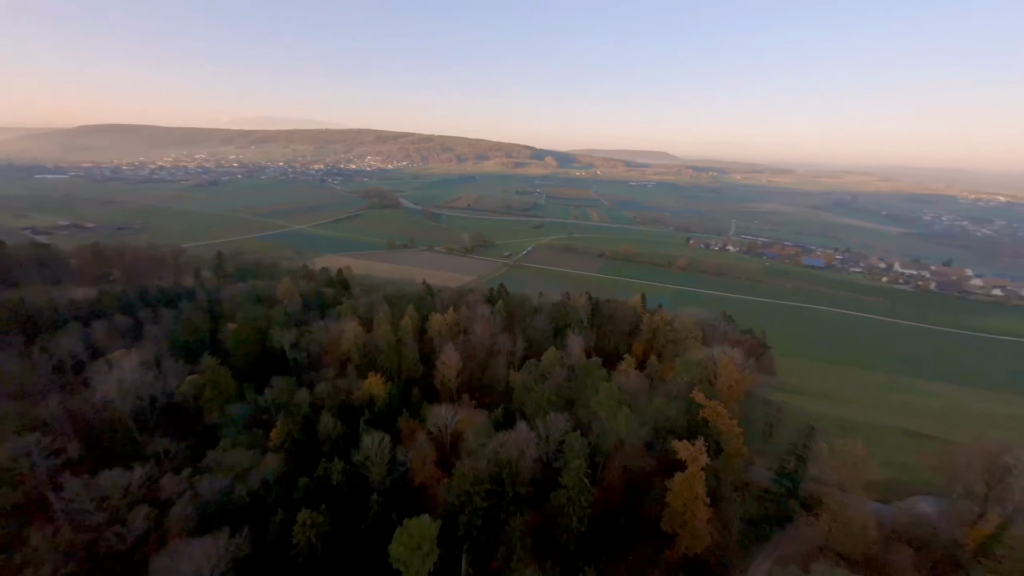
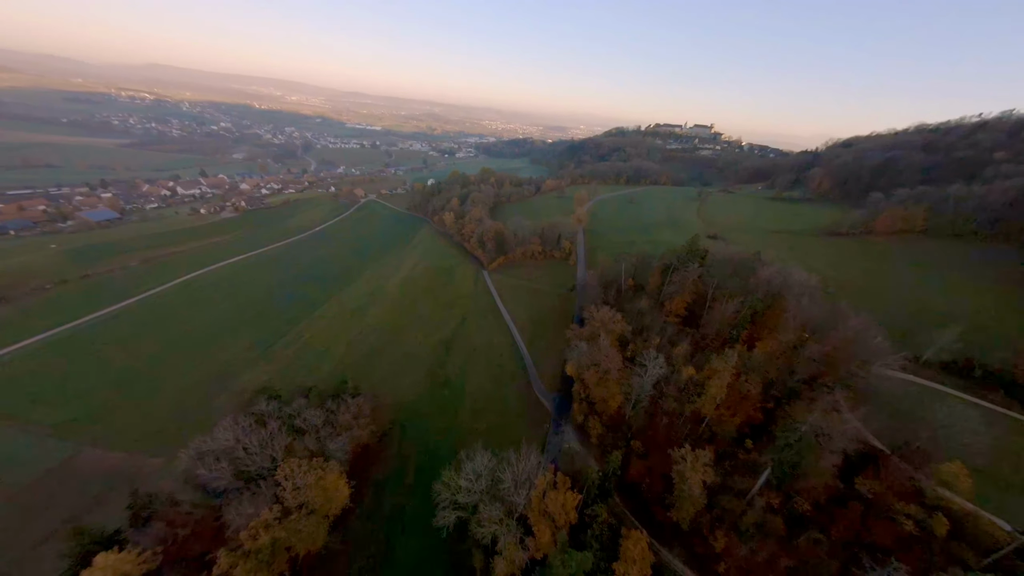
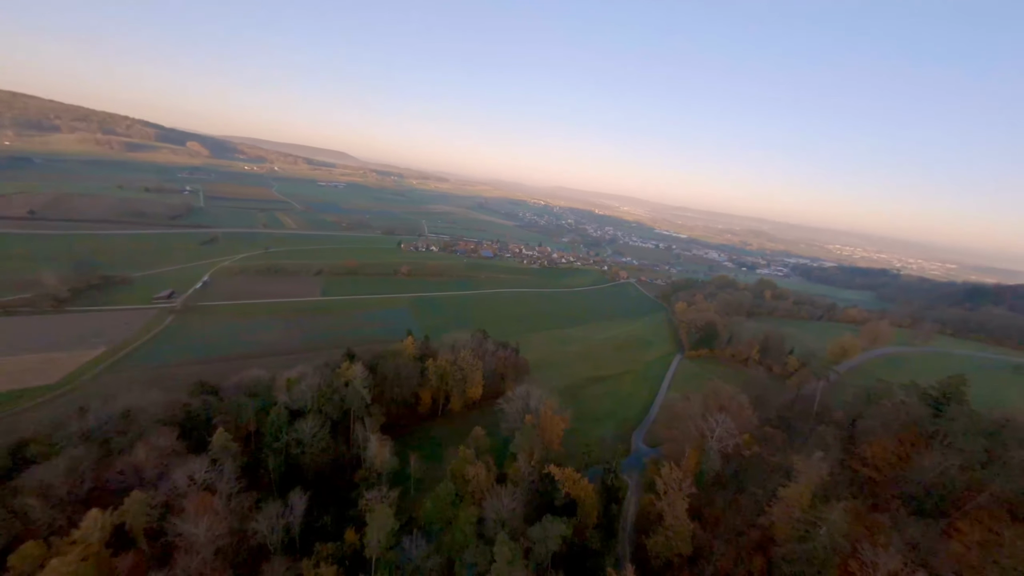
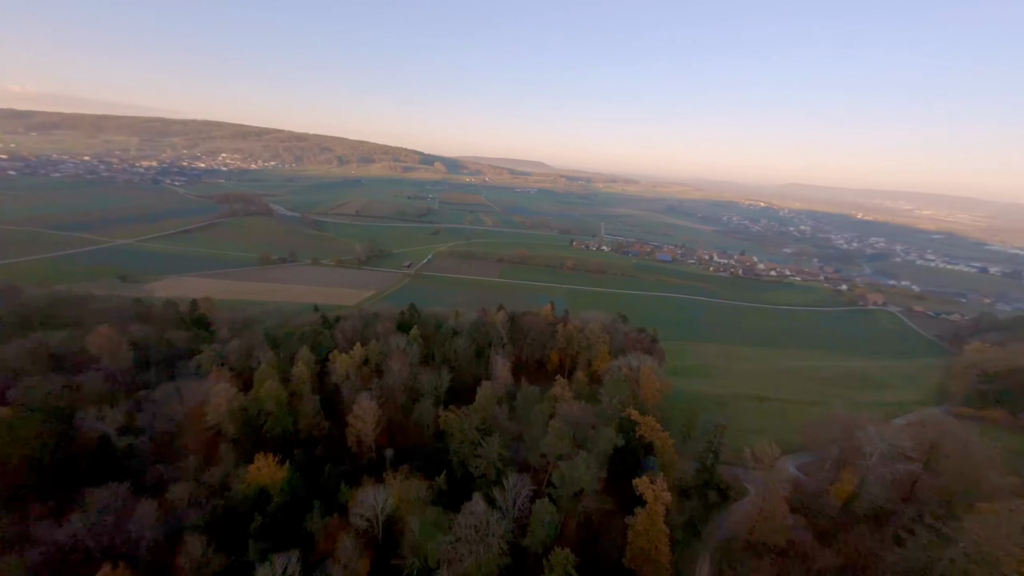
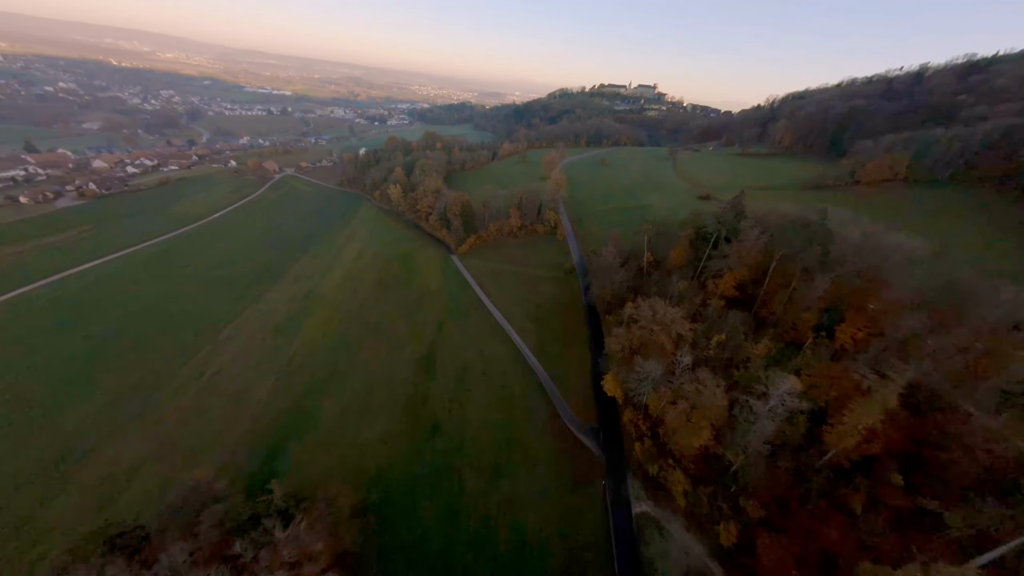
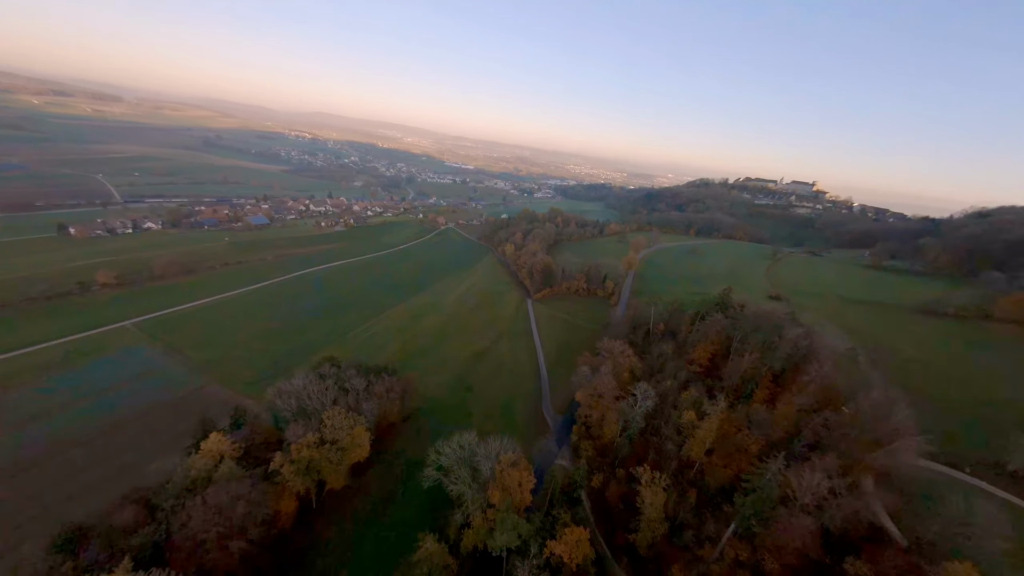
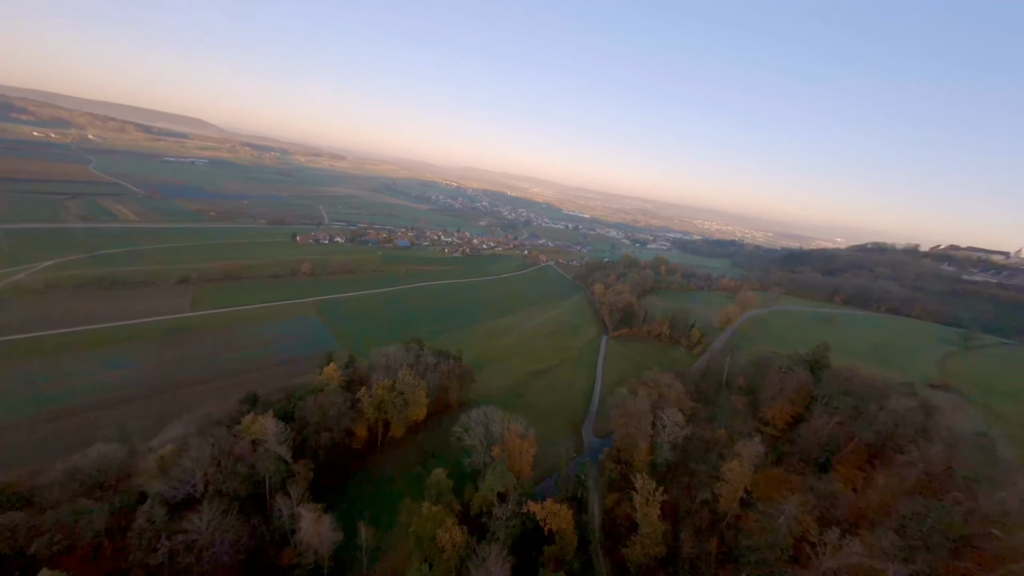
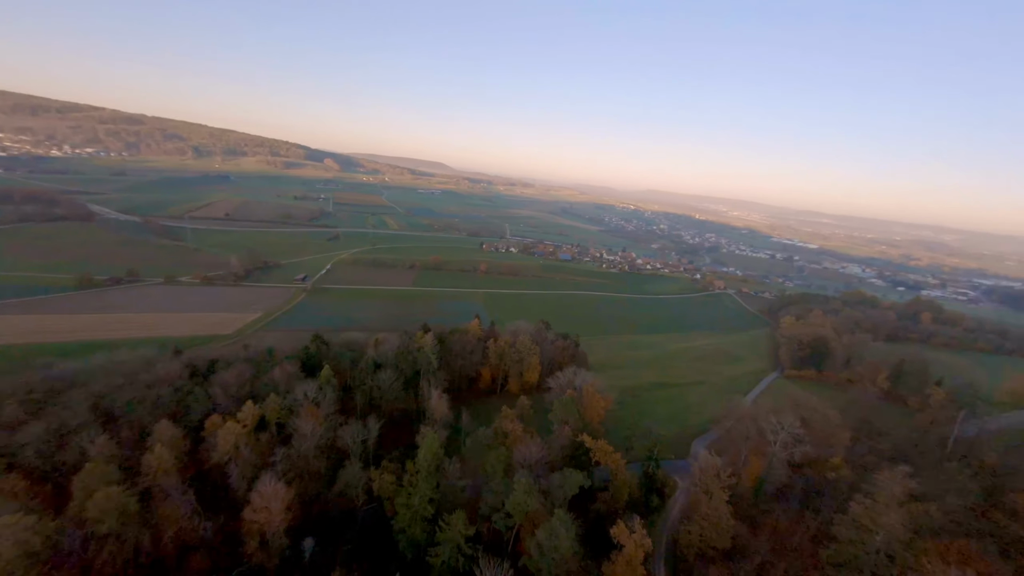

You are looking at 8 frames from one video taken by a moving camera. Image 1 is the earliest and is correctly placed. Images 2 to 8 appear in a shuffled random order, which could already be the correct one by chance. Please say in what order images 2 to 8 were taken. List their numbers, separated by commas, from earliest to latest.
4, 8, 3, 7, 6, 2, 5
